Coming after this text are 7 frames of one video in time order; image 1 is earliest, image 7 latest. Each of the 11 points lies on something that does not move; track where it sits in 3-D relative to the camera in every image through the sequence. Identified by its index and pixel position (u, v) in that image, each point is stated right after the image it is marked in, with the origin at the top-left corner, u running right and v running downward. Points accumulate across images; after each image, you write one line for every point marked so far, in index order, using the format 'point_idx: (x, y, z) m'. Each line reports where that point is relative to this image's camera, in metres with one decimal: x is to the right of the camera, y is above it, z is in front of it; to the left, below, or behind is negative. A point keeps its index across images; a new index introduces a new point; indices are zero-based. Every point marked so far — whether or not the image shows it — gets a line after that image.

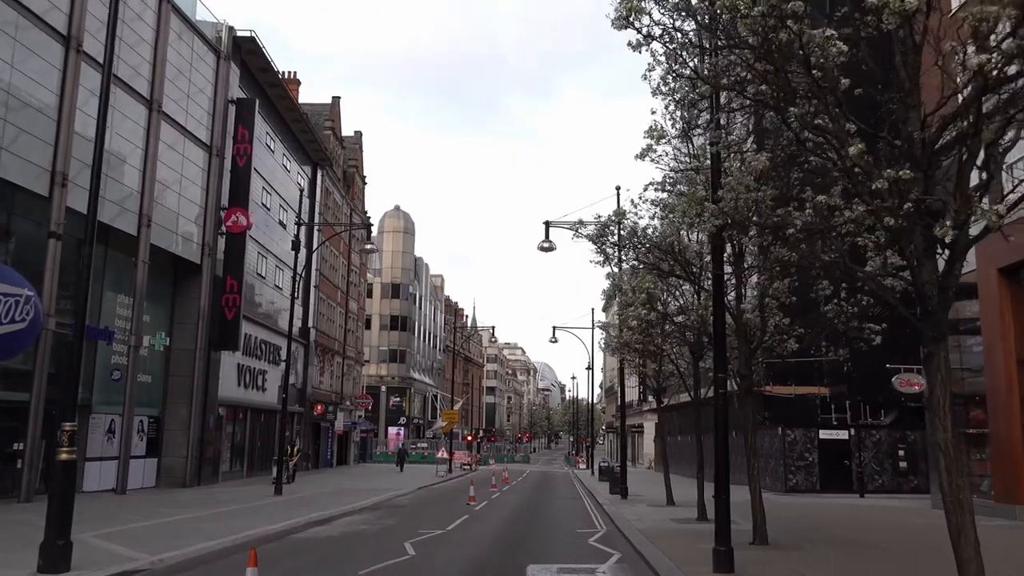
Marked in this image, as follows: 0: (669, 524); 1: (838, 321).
0: (+3.6, -5.4, +18.7) m
1: (+6.0, -0.6, +15.2) m
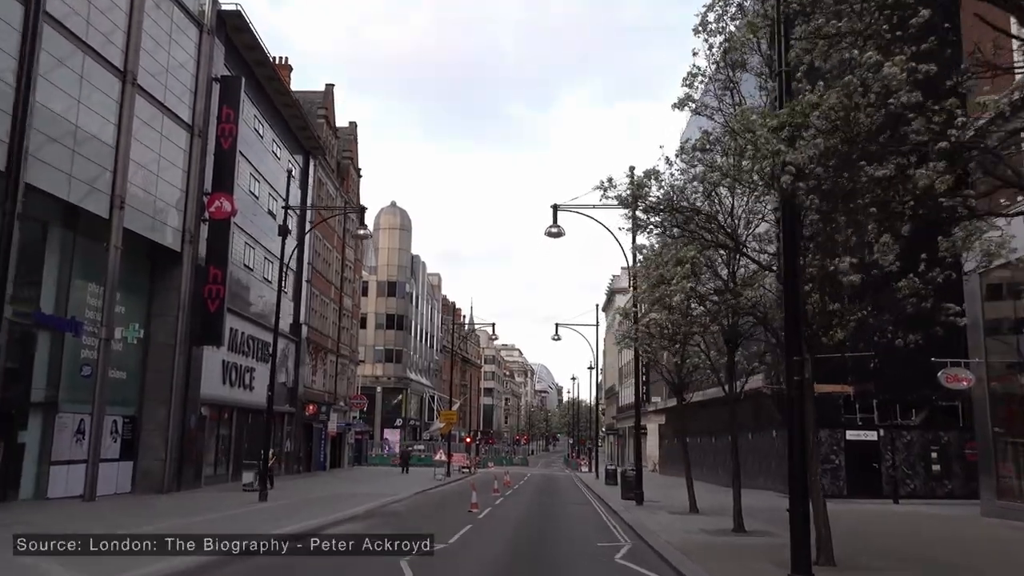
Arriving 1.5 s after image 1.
0: (+3.8, -5.0, +16.5) m
1: (+6.3, -0.2, +13.0) m
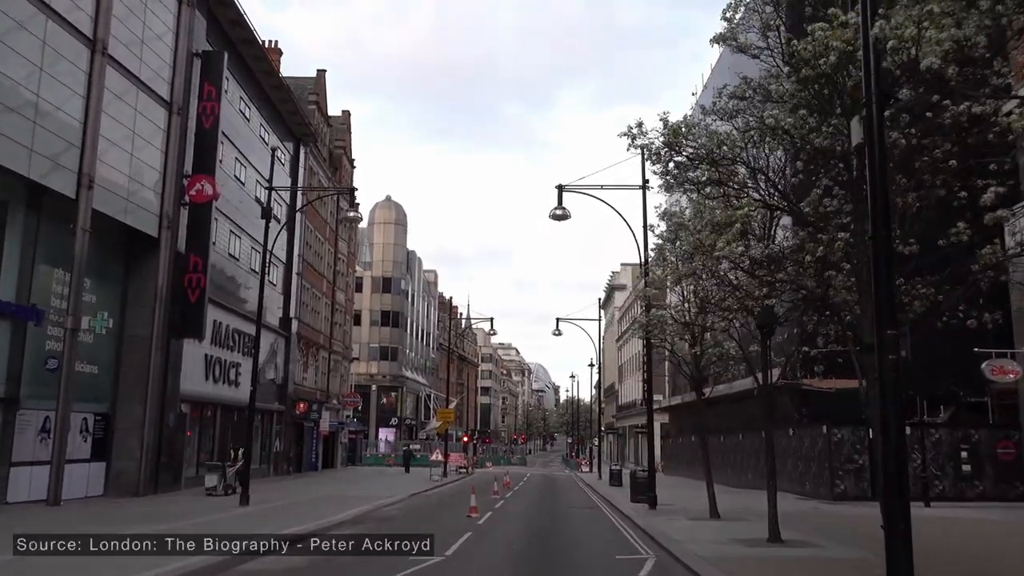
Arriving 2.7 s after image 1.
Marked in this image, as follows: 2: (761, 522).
0: (+3.9, -4.6, +14.6) m
1: (+6.4, +0.2, +11.0) m
2: (+6.1, -5.7, +20.0) m
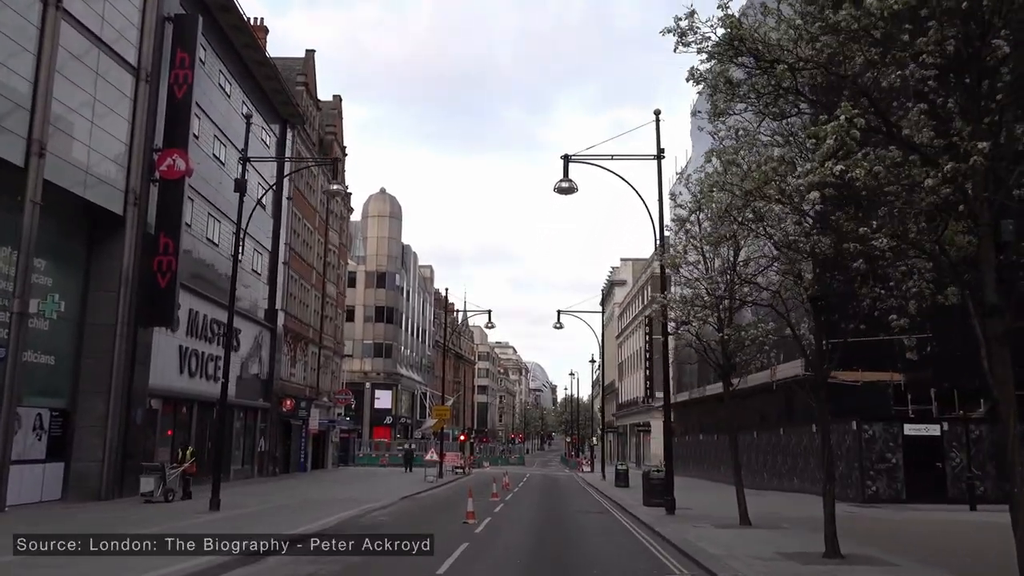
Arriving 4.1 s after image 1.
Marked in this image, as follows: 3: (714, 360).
0: (+4.0, -4.1, +12.1) m
1: (+6.5, +0.7, +8.6) m
2: (+6.2, -5.2, +17.6) m
3: (+4.6, -1.6, +18.8) m
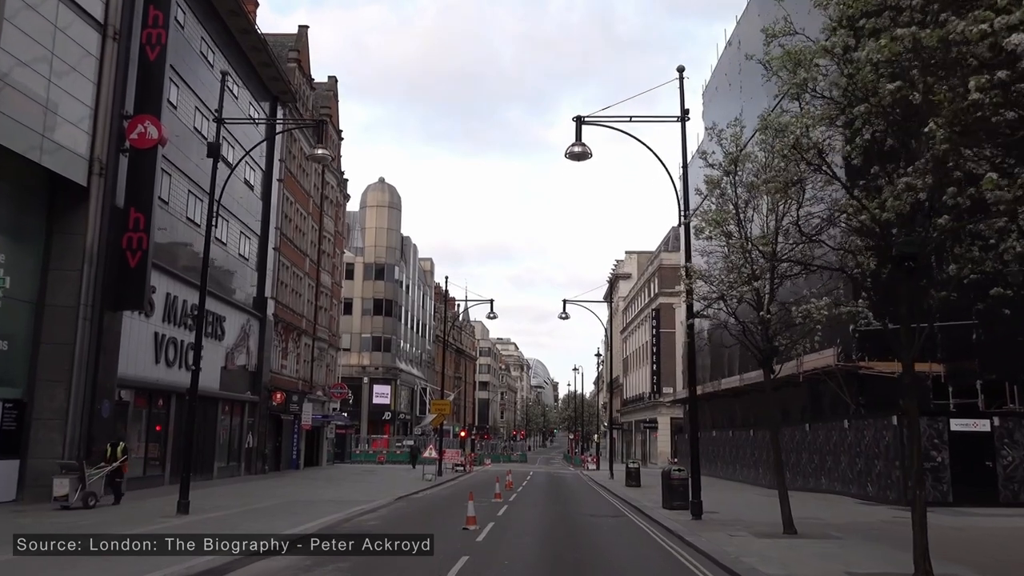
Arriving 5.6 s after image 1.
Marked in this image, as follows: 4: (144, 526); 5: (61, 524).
0: (+4.1, -3.6, +9.7) m
1: (+6.6, +1.2, +6.2) m
2: (+6.3, -4.7, +15.2) m
3: (+4.7, -1.1, +16.4) m
4: (-8.8, -5.5, +18.7) m
5: (-10.4, -5.4, +18.5) m
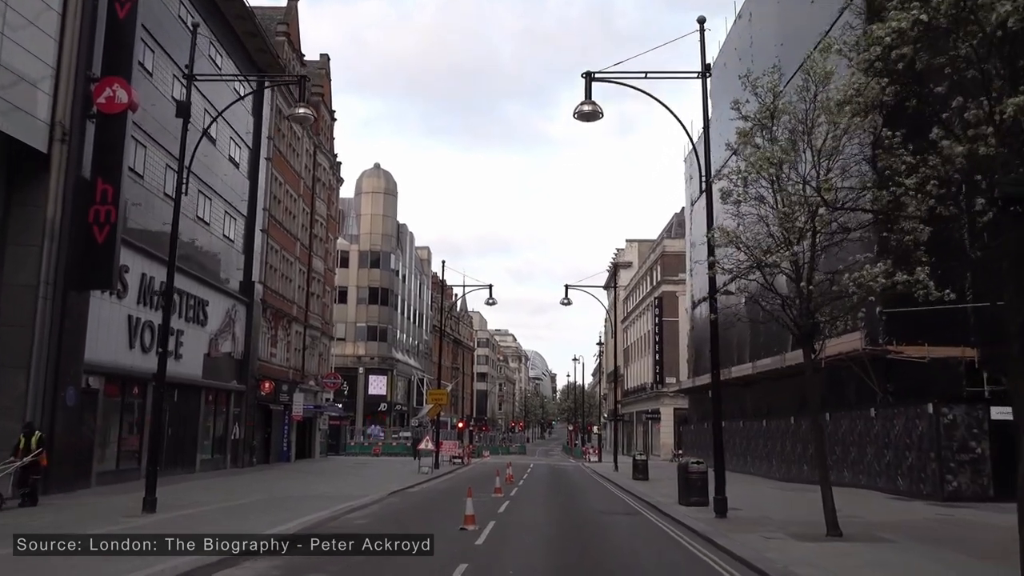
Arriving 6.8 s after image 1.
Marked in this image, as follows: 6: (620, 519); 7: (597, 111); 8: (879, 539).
0: (+4.2, -3.1, +7.8) m
1: (+6.7, +1.7, +4.3) m
2: (+6.4, -4.1, +13.3) m
3: (+4.8, -0.5, +14.5) m
4: (-8.7, -4.9, +16.8) m
5: (-10.3, -4.8, +16.5) m
6: (+2.4, -5.4, +19.4) m
7: (+1.9, +3.9, +17.9) m
8: (+6.0, -4.1, +13.5) m
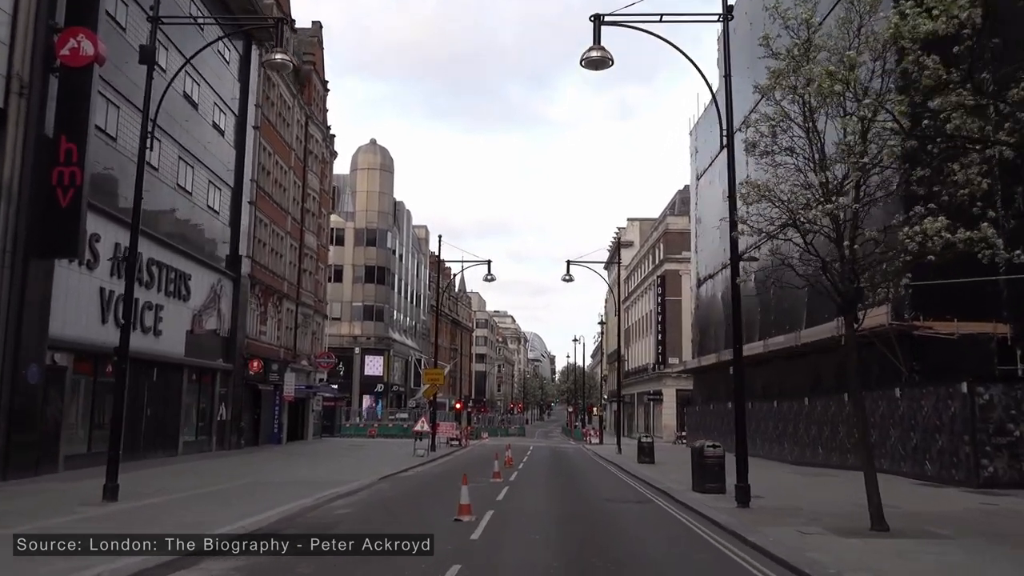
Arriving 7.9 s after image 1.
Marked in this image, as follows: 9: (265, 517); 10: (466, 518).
0: (+4.2, -2.6, +6.2) m
1: (+6.7, +2.0, +2.5) m
2: (+6.4, -3.6, +11.7) m
3: (+4.8, 0.0, +12.8) m
4: (-8.7, -4.3, +15.2) m
5: (-10.3, -4.2, +14.9) m
6: (+2.4, -4.7, +17.8) m
7: (+1.9, +4.5, +16.2) m
8: (+6.0, -3.5, +11.9) m
9: (-5.1, -4.5, +15.9) m
10: (-0.9, -4.4, +15.8) m
